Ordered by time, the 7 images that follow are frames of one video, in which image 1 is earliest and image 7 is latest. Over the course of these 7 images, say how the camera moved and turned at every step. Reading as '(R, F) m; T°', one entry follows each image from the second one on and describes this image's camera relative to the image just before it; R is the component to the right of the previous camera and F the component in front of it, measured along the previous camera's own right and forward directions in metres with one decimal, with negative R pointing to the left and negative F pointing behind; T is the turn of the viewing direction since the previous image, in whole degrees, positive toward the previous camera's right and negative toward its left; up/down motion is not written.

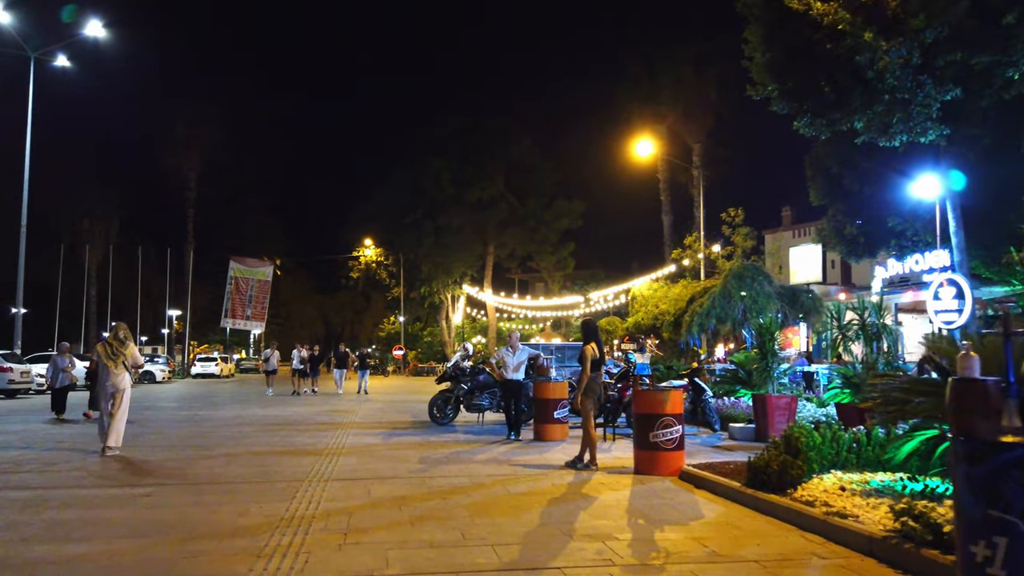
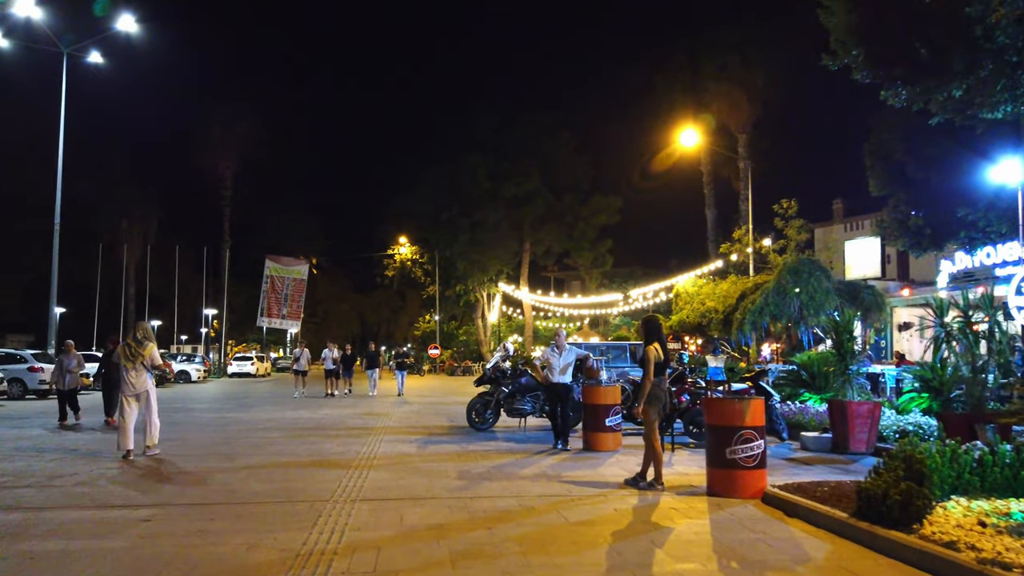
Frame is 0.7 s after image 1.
(-0.2, +1.2) m; -3°
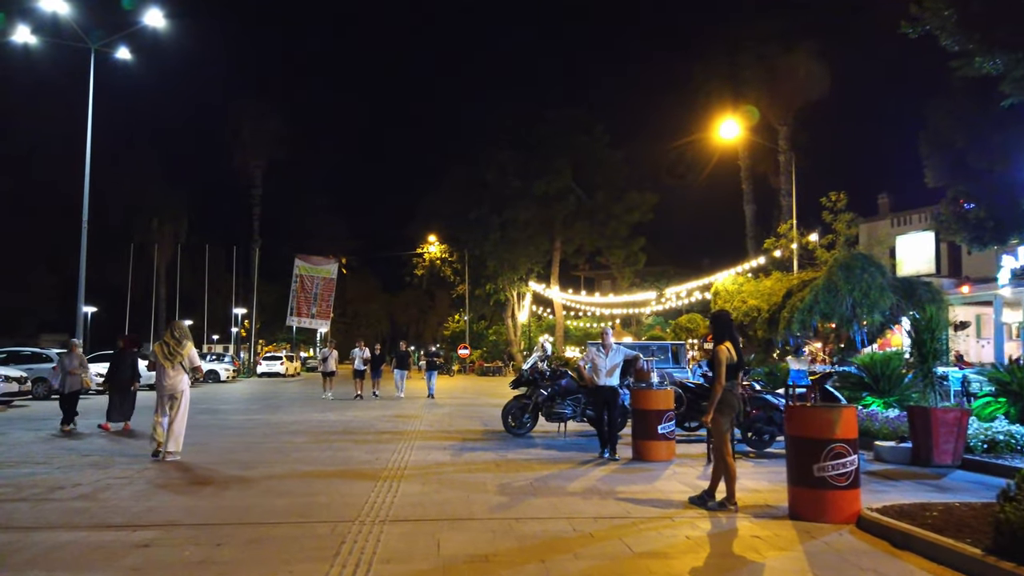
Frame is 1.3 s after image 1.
(-0.2, +1.0) m; -2°
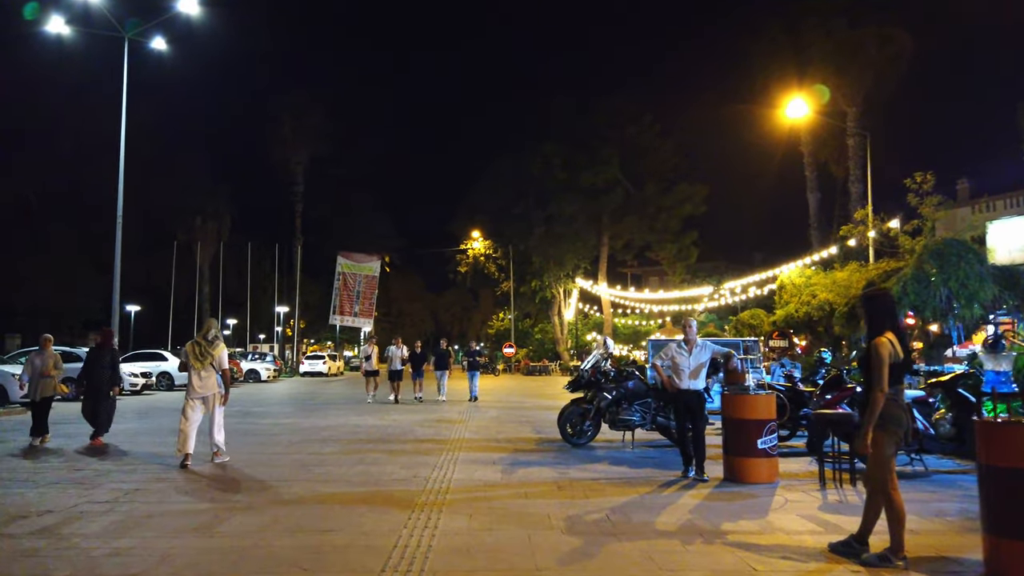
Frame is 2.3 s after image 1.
(-0.2, +1.9) m; -3°
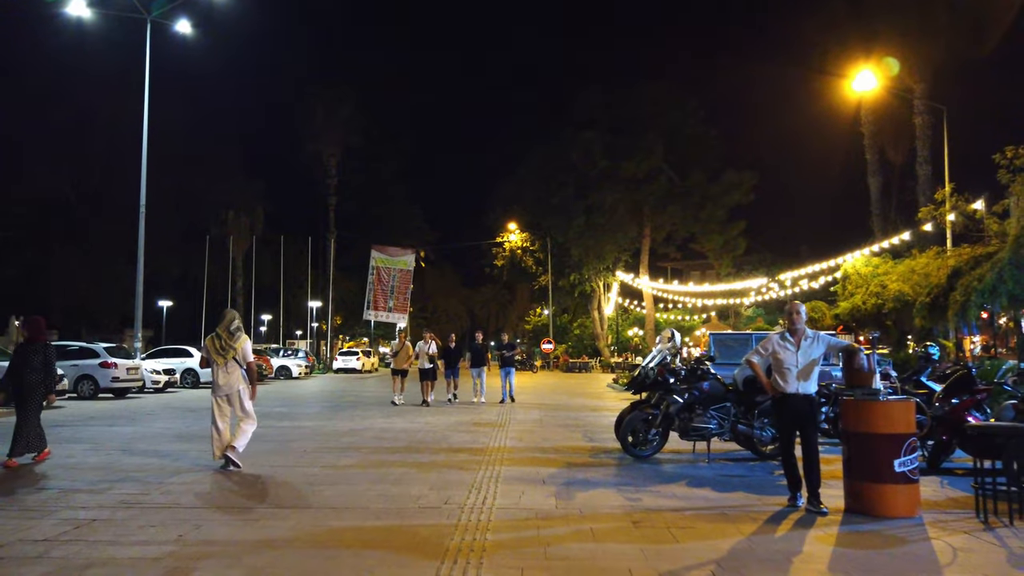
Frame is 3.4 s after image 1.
(-0.2, +2.0) m; -3°
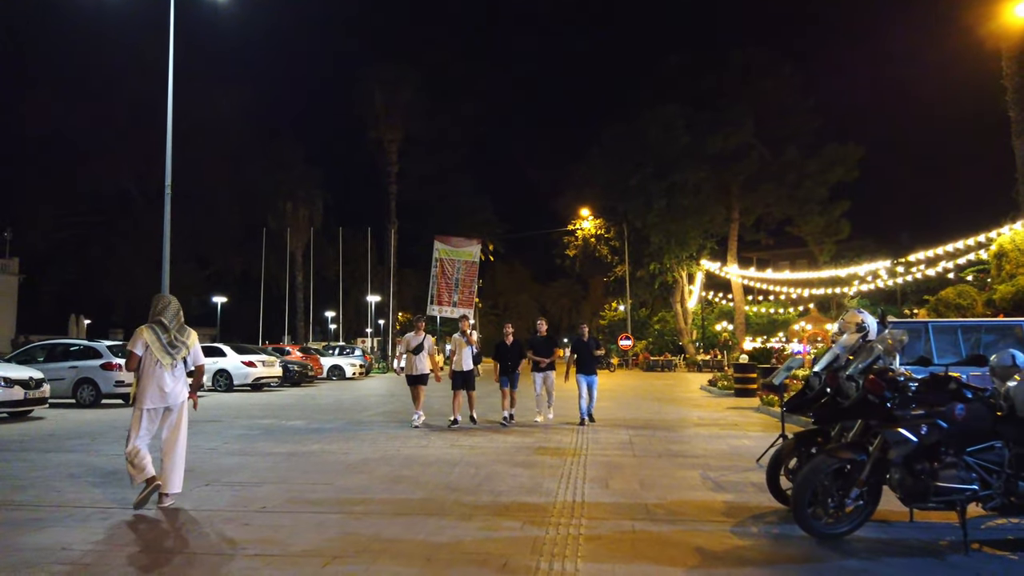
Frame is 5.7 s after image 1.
(-0.1, +4.5) m; -6°
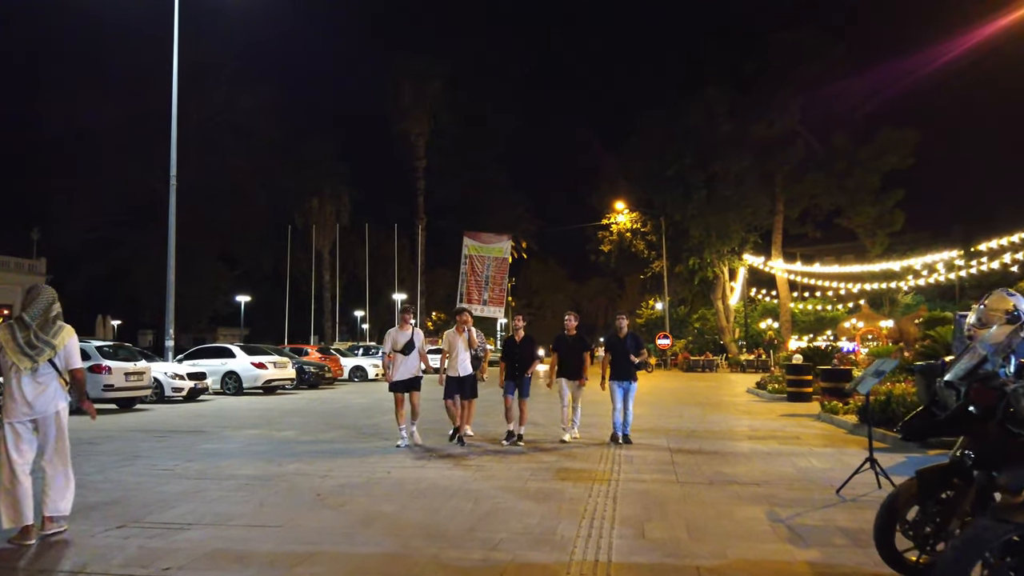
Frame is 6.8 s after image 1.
(+0.3, +2.1) m; -3°
